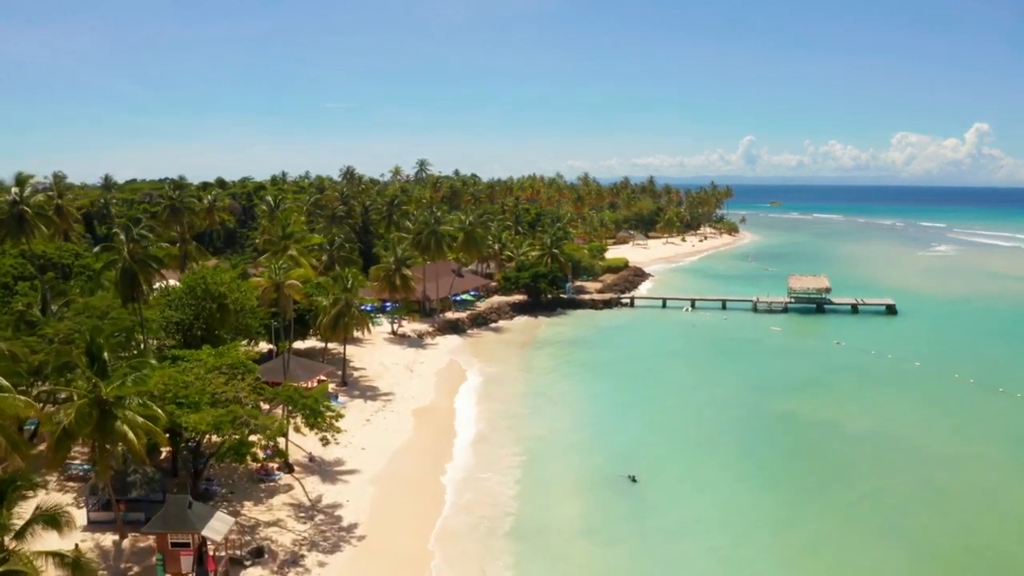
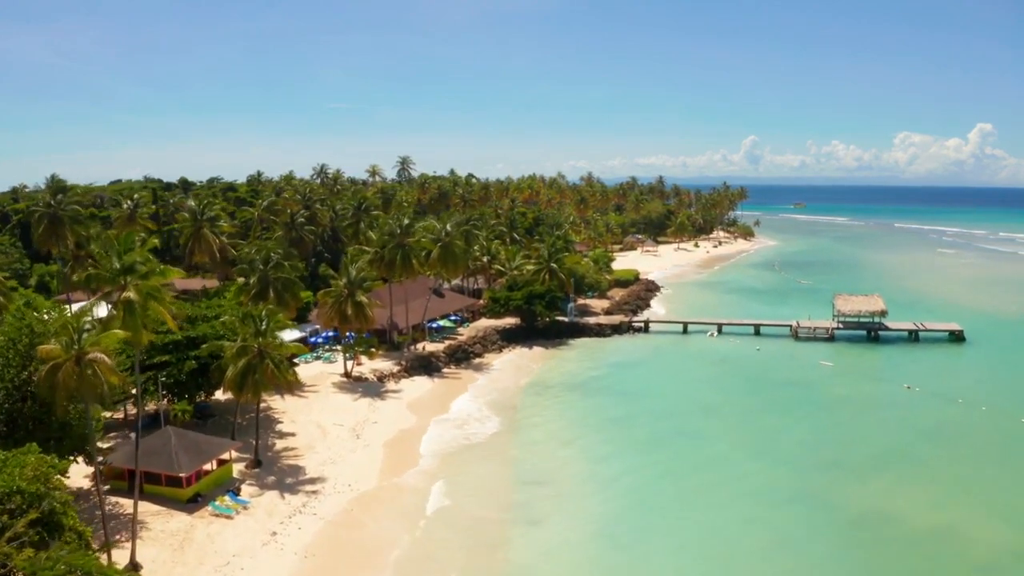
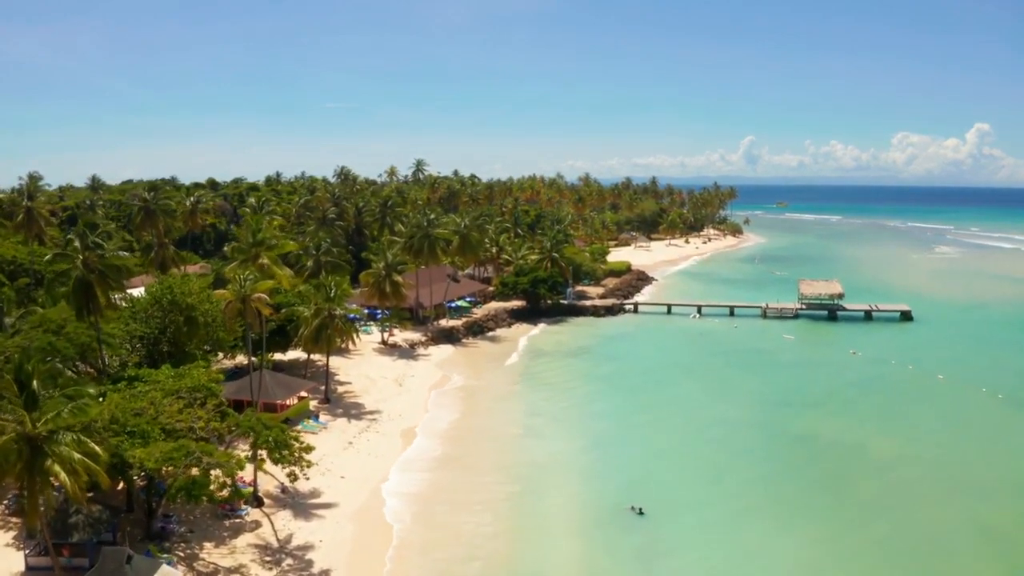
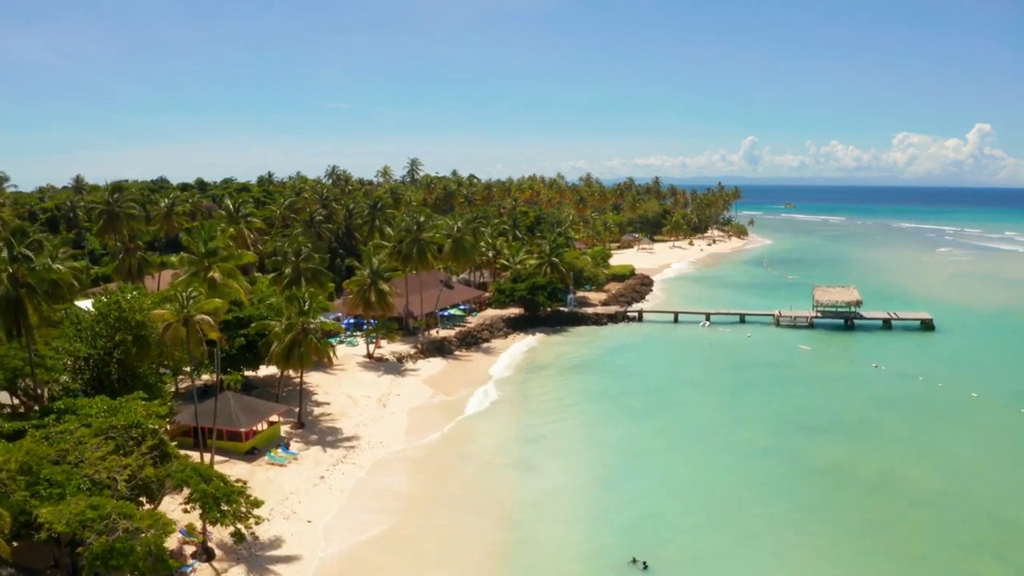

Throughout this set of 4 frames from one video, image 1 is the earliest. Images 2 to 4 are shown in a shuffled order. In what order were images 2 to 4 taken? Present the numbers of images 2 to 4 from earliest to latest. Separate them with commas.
3, 4, 2
